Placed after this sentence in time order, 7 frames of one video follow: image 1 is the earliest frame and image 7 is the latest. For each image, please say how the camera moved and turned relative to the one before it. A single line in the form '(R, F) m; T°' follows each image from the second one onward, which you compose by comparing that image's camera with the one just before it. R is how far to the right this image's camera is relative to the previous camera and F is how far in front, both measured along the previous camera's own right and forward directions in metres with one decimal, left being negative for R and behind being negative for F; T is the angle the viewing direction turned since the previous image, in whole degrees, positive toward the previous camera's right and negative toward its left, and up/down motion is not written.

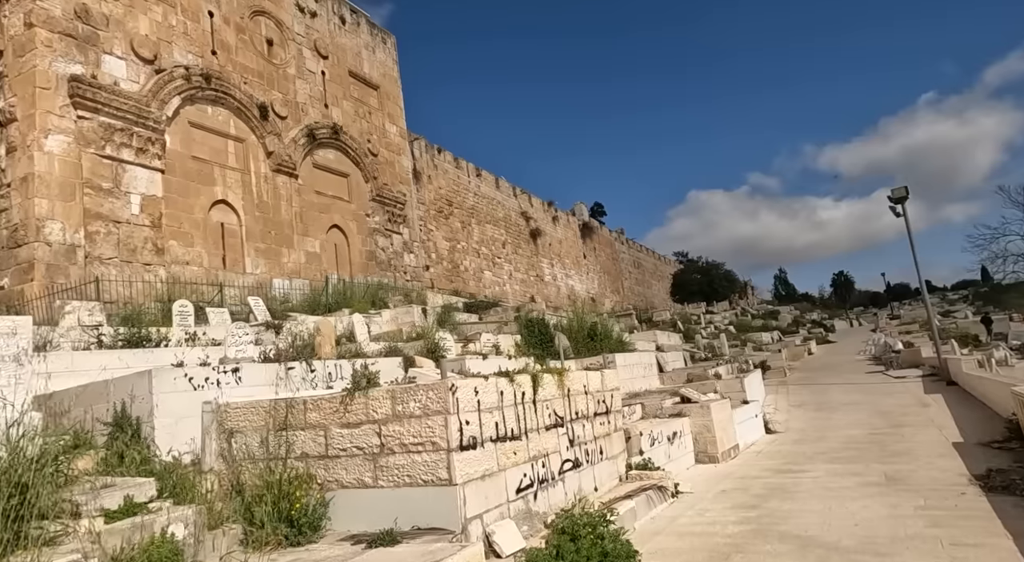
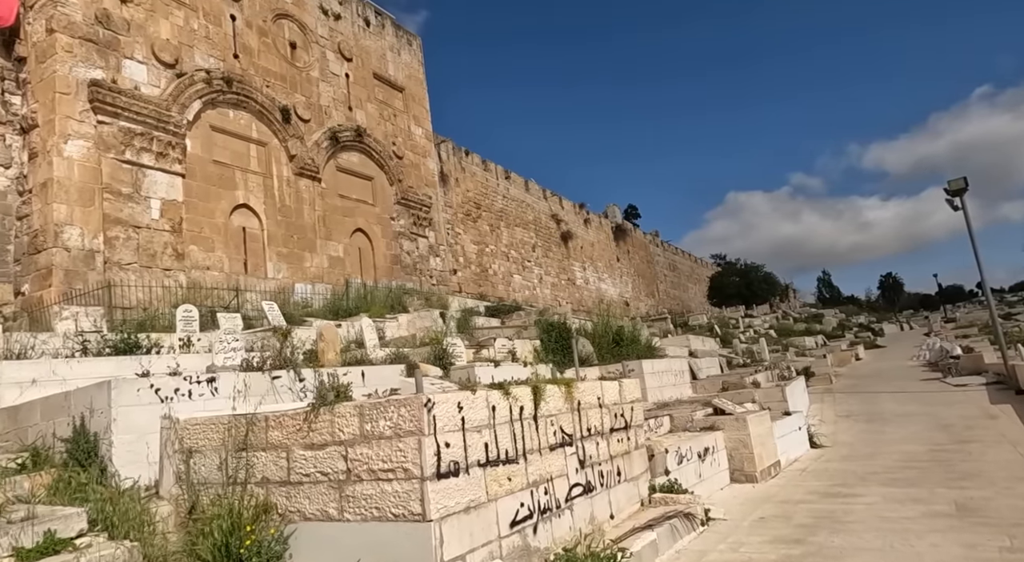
(+0.2, +0.5) m; -3°
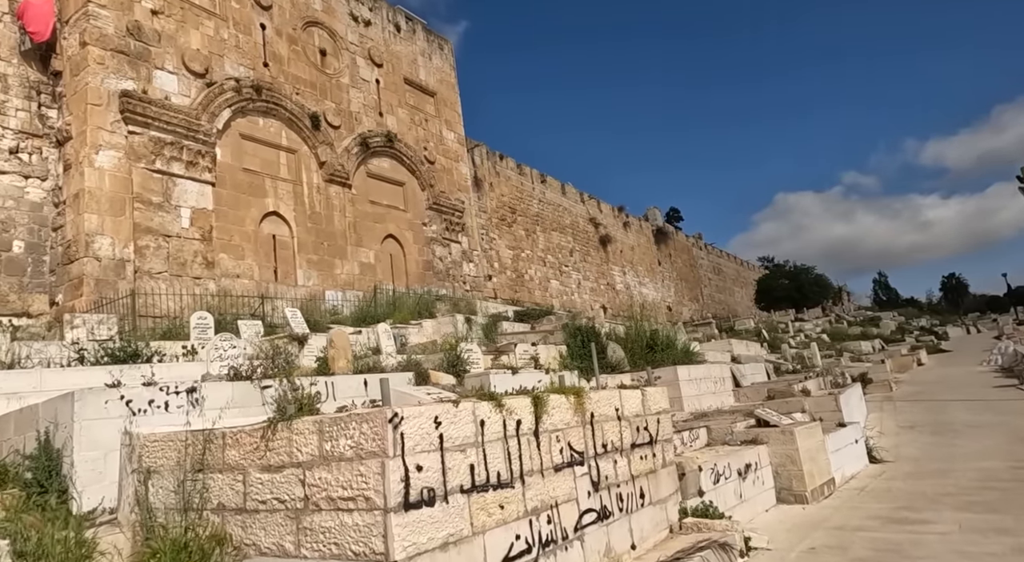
(+0.2, +0.4) m; -4°
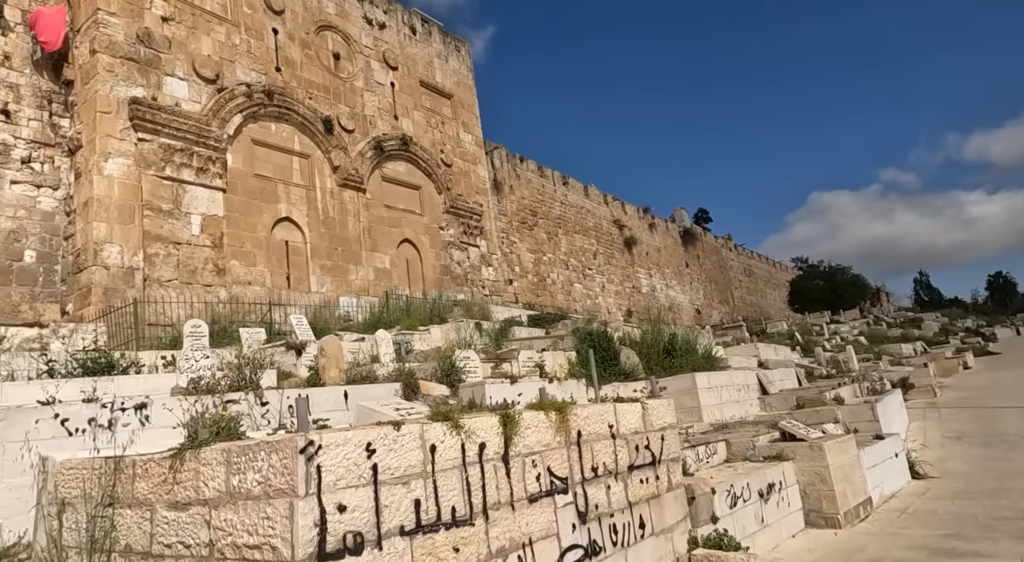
(+0.2, +0.4) m; -2°
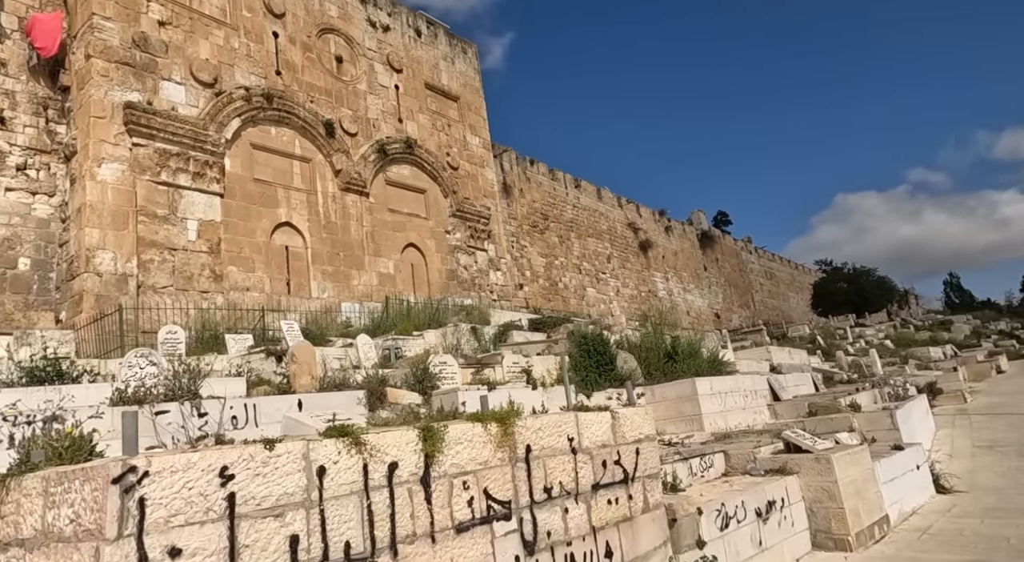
(+0.3, +0.4) m; -2°
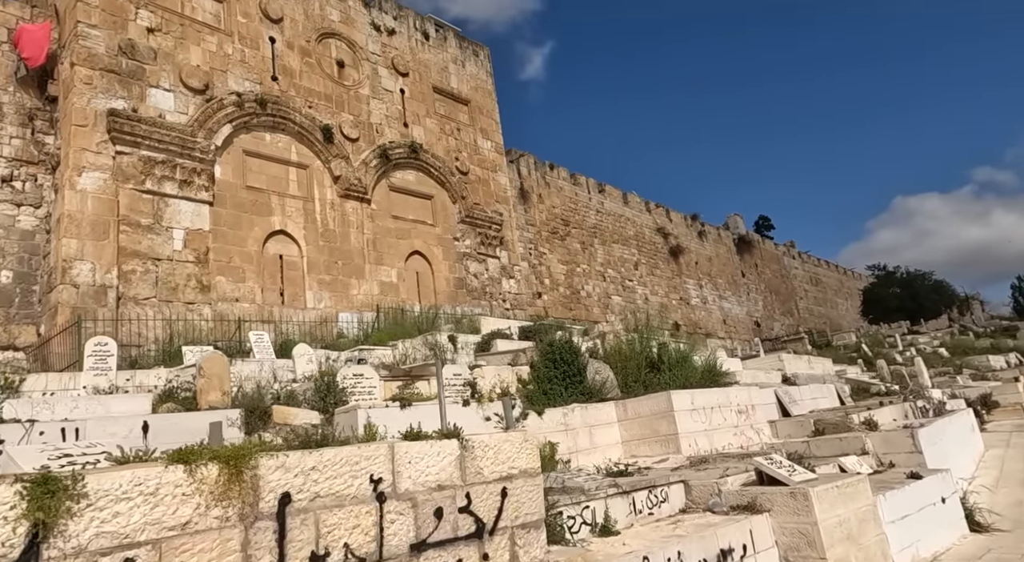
(+0.7, +0.8) m; -4°
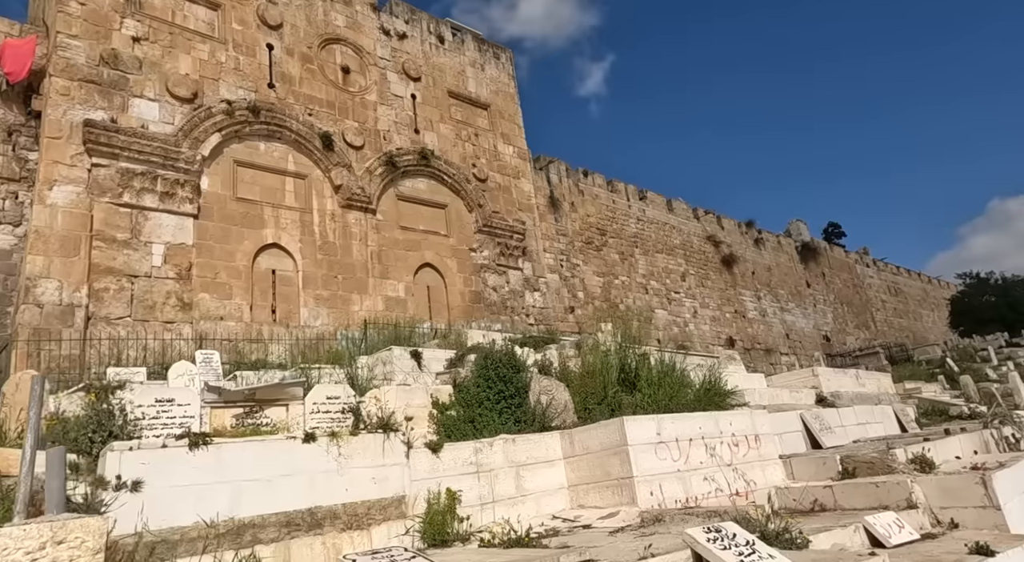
(+0.9, +1.3) m; -6°
